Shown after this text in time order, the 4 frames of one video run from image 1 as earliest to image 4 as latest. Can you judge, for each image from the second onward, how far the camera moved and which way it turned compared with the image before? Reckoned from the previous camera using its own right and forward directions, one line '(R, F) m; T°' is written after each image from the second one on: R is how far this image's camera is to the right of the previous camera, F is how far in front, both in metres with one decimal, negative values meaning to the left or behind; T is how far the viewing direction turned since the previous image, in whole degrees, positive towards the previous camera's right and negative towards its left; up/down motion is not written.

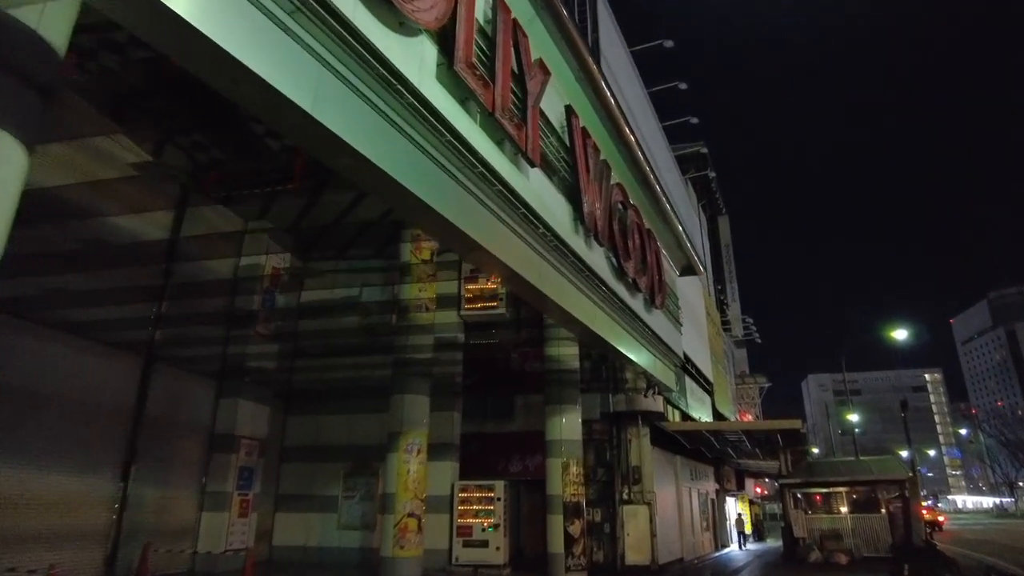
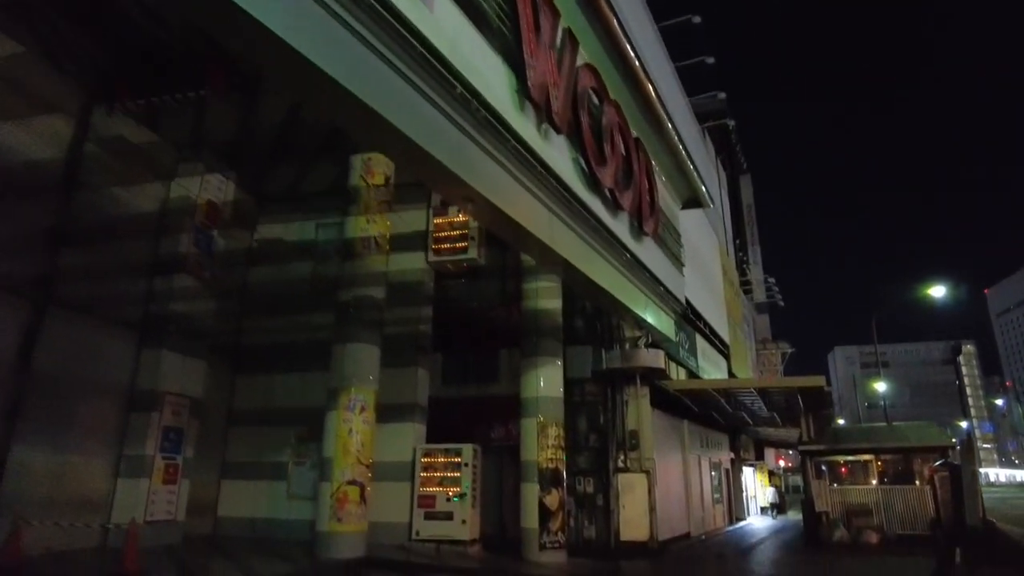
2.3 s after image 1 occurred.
(+1.2, +2.5) m; -2°
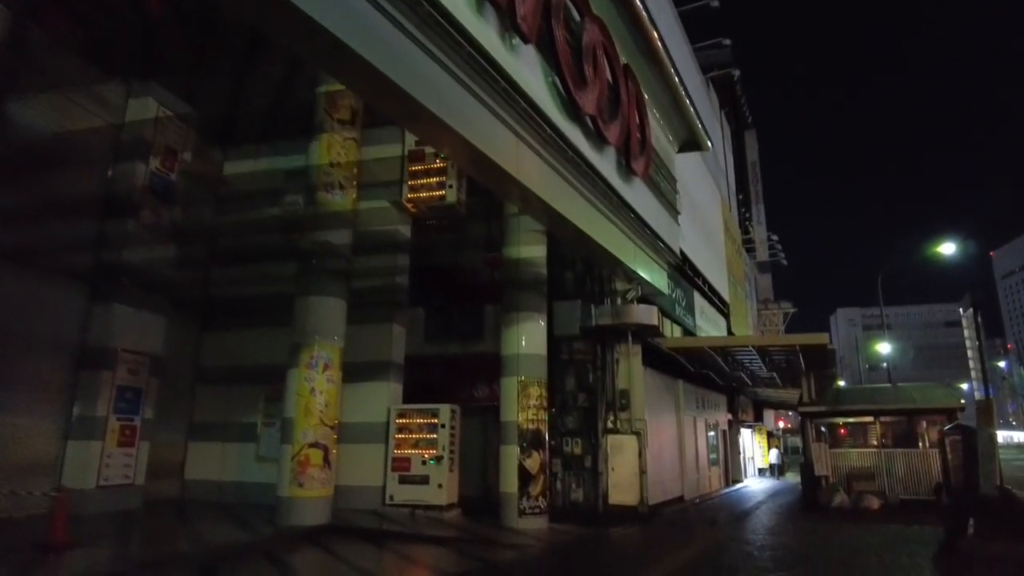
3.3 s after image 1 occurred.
(+0.5, +1.1) m; 0°
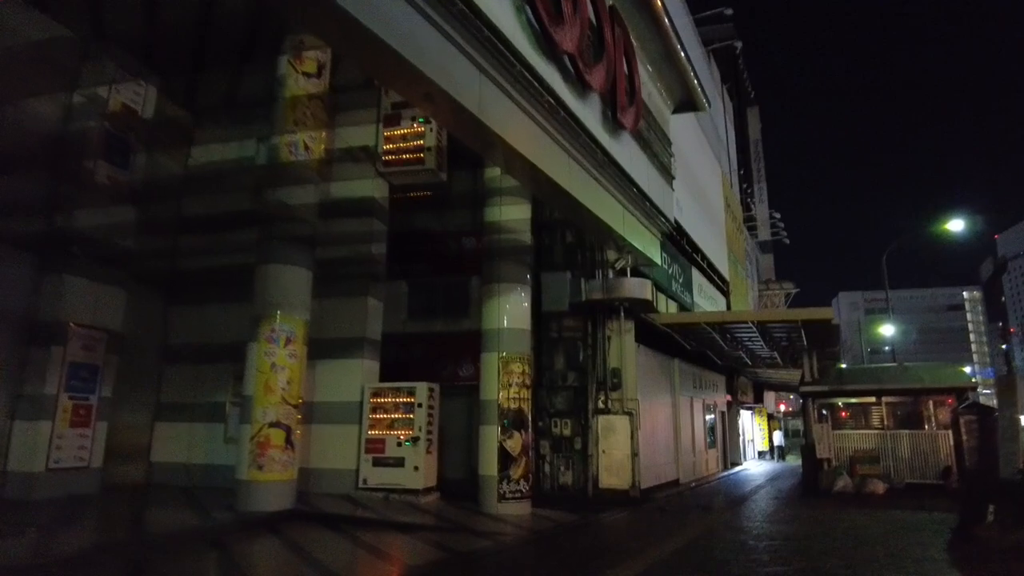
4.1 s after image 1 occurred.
(+0.4, +0.9) m; 0°
